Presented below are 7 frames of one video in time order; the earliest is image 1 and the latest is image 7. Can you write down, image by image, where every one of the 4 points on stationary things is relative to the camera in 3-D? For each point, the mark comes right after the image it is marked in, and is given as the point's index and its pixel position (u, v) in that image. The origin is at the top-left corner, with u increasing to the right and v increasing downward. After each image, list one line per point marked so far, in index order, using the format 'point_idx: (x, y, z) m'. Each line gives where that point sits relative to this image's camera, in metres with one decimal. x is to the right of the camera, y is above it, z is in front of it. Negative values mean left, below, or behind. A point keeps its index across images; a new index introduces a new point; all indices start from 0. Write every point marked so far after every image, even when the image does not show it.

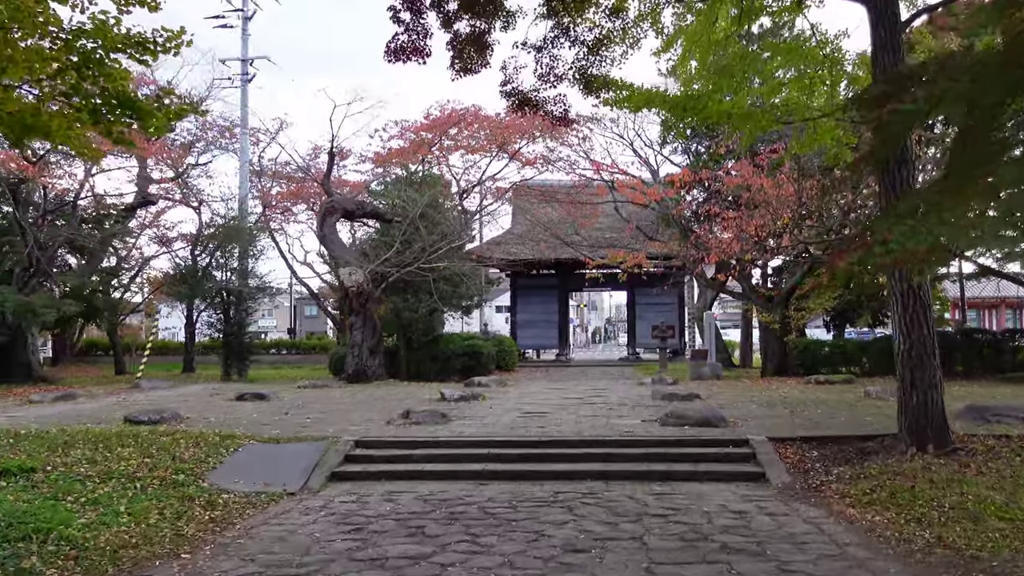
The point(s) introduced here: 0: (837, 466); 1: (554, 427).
0: (+2.7, -1.5, +7.9) m
1: (+0.4, -1.4, +9.9) m
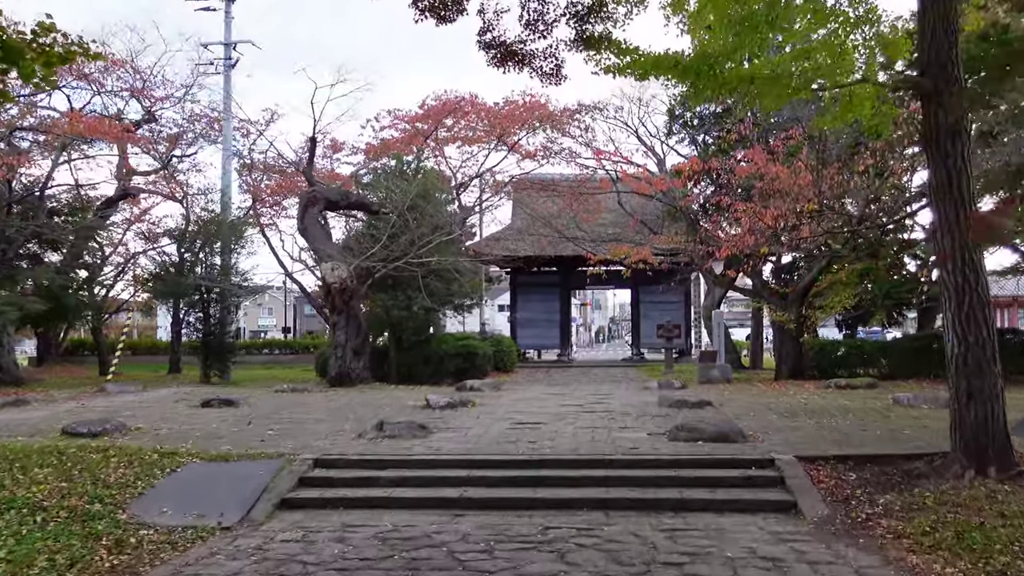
0: (+2.6, -1.4, +6.7) m
1: (+0.3, -1.4, +8.6) m
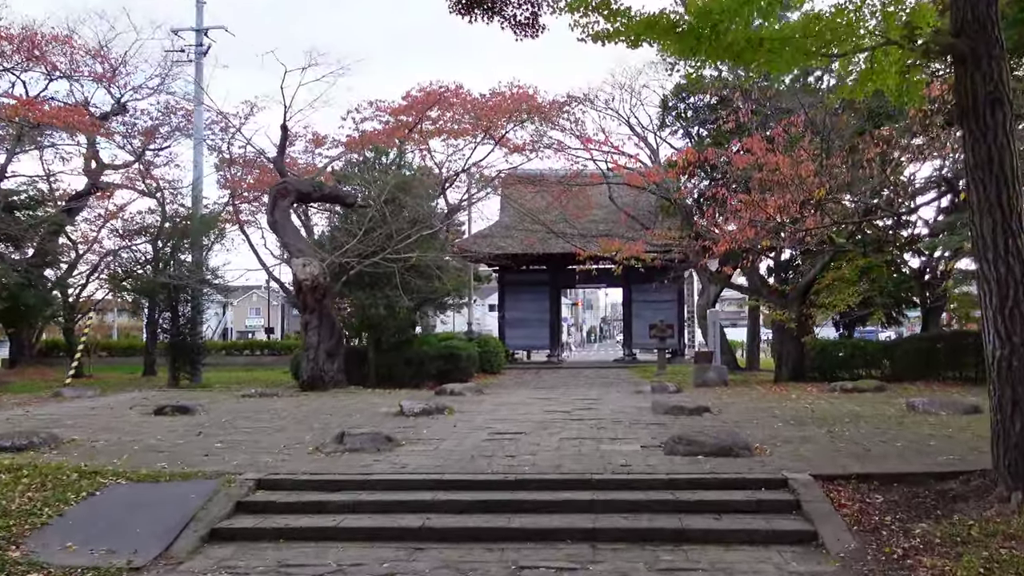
0: (+2.4, -1.4, +5.7) m
1: (+0.1, -1.3, +7.6) m
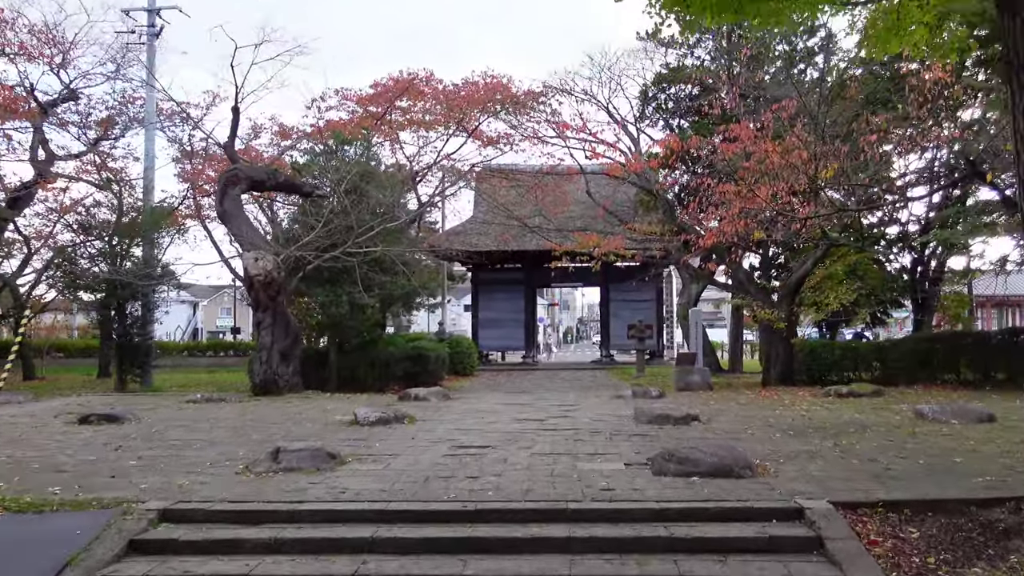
0: (+2.2, -1.3, +4.6) m
1: (-0.1, -1.3, +6.5) m
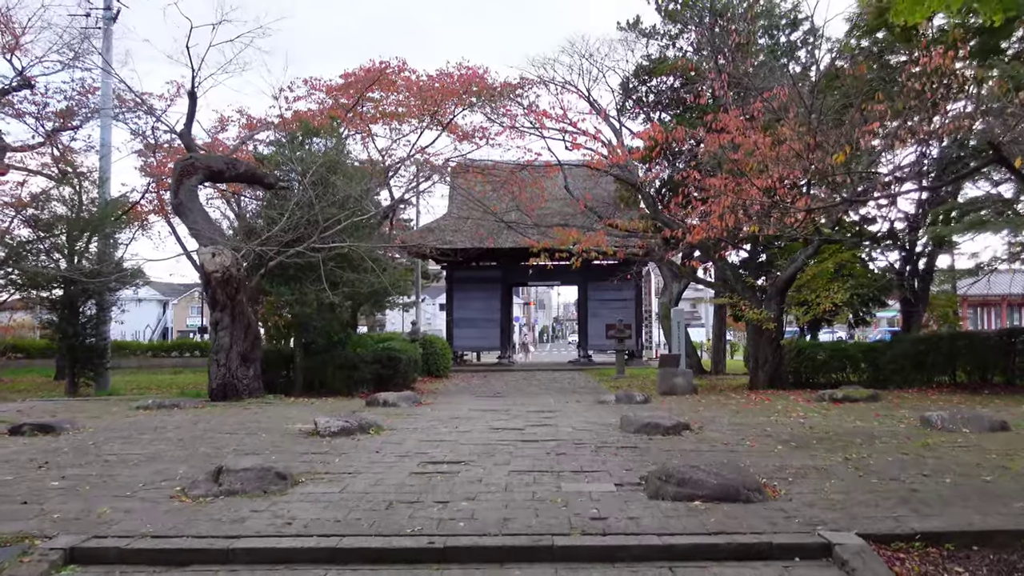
0: (+2.1, -1.3, +3.8) m
1: (-0.3, -1.3, +5.6) m
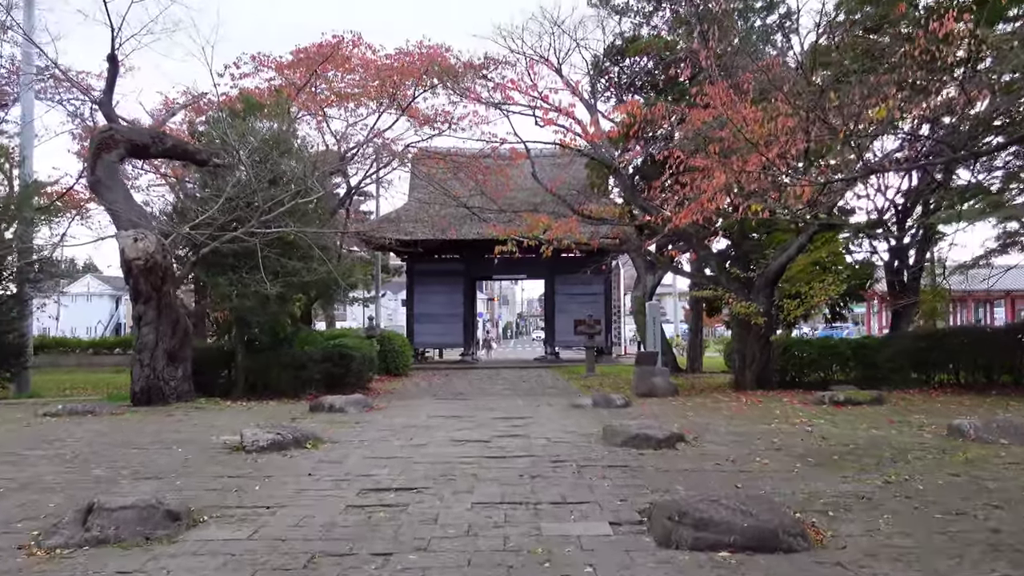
0: (+2.0, -1.2, +2.4) m
1: (-0.4, -1.2, +4.2) m
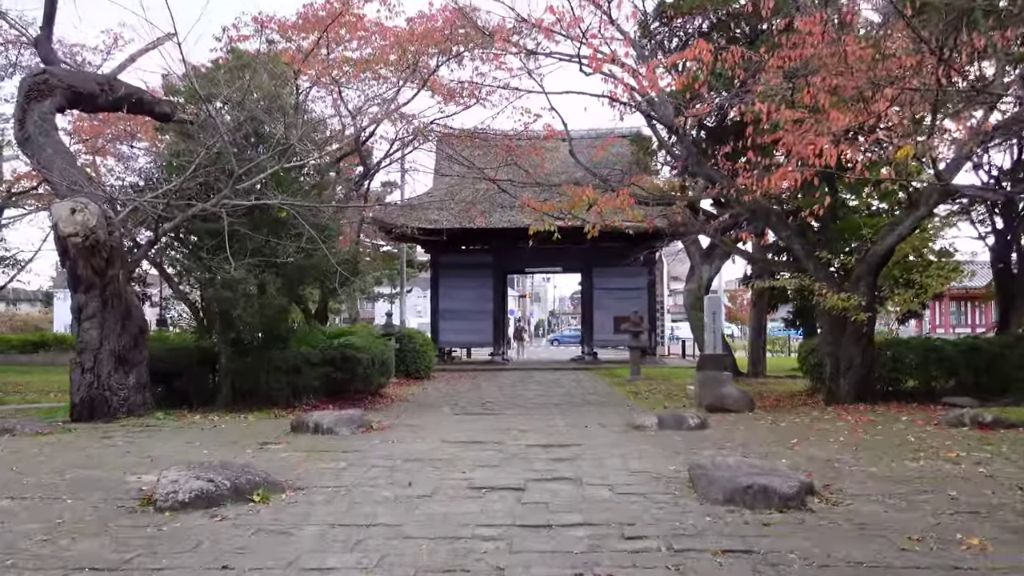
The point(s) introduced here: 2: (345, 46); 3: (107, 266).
0: (+2.1, -1.1, -0.3) m
1: (-0.3, -1.0, +1.6) m
2: (-3.2, +4.7, +18.1) m
3: (-4.0, +0.2, +9.4) m
